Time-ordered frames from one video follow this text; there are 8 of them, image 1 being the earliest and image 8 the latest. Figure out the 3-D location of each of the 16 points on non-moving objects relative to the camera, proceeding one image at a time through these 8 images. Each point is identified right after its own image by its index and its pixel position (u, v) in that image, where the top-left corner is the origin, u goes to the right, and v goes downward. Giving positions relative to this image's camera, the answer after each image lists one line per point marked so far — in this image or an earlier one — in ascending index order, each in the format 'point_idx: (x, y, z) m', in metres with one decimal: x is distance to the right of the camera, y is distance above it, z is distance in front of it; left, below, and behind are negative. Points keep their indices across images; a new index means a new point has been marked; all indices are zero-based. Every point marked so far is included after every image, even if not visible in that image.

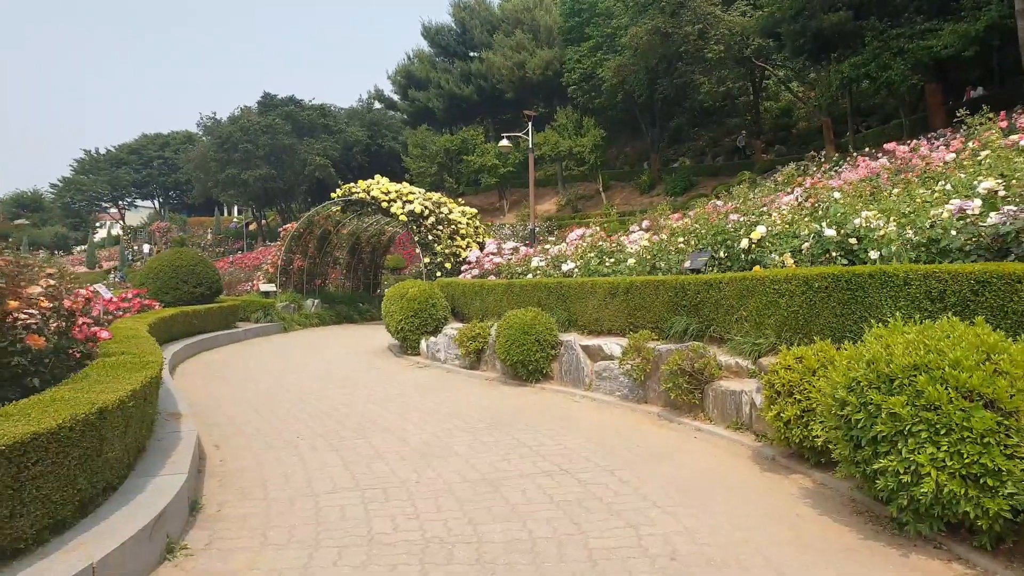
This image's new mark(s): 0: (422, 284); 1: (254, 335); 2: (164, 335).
0: (-1.2, 0.0, +10.4) m
1: (-4.9, -0.9, +15.0) m
2: (-4.7, -0.6, +10.9) m
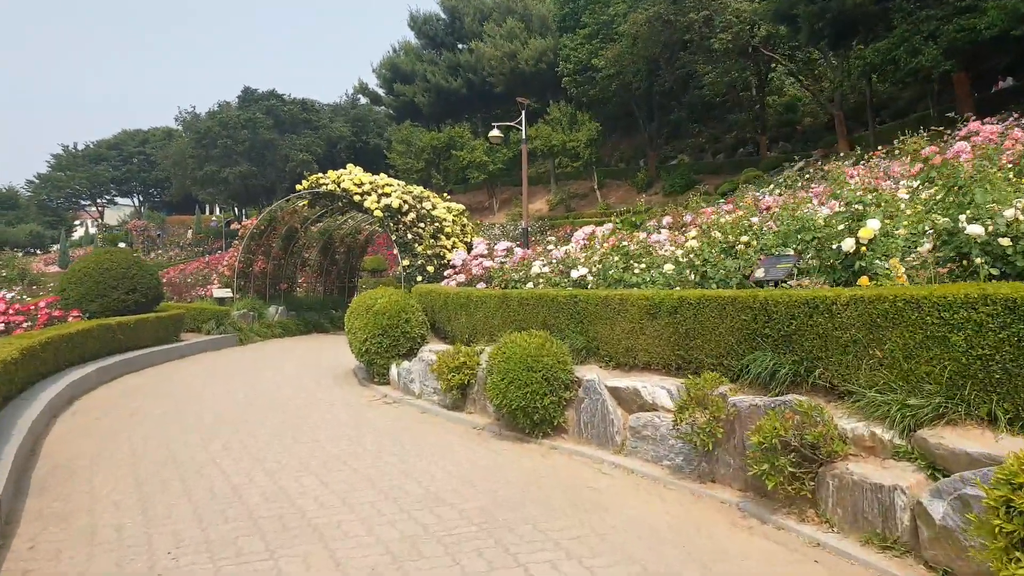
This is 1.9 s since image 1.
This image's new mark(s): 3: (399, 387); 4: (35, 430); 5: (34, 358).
0: (-1.2, -0.1, +8.3) m
1: (-5.0, -0.9, +12.8) m
2: (-4.8, -0.7, +8.8) m
3: (-1.1, -1.0, +7.8) m
4: (-3.6, -1.0, +6.2) m
5: (-4.4, -0.6, +7.4) m
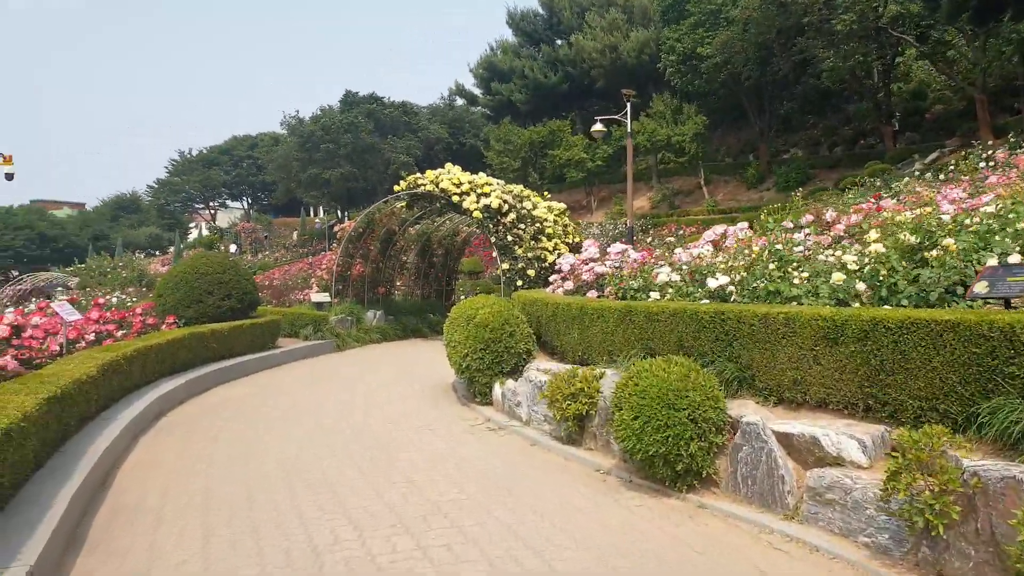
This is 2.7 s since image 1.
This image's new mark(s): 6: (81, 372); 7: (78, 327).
0: (-0.1, -0.2, +7.4) m
1: (-3.3, -1.0, +12.3) m
2: (-3.6, -0.8, +8.3) m
3: (-0.1, -1.1, +6.9) m
4: (-2.8, -1.1, +5.6) m
5: (-3.4, -0.7, +6.9) m
6: (-3.0, -0.6, +5.6) m
7: (-4.2, -0.4, +7.6) m
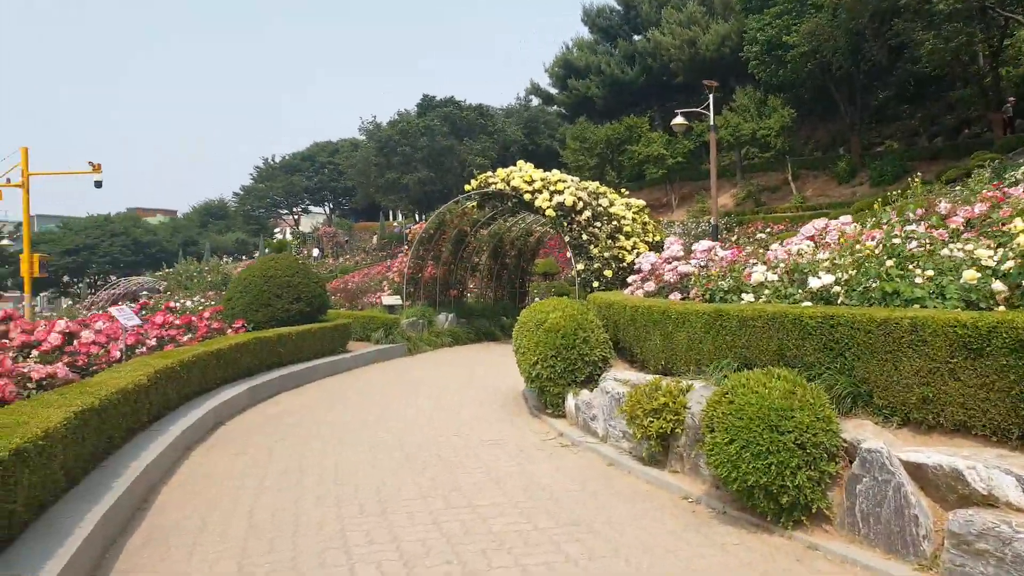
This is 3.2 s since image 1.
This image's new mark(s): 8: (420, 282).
0: (+0.5, -0.2, +6.8) m
1: (-2.2, -1.1, +12.0) m
2: (-2.9, -0.8, +8.0) m
3: (+0.5, -1.1, +6.3) m
4: (-2.3, -1.1, +5.2) m
5: (-2.8, -0.7, +6.6) m
6: (-2.5, -0.6, +5.3) m
7: (-3.5, -0.4, +7.4) m
8: (-1.8, +0.1, +15.5) m
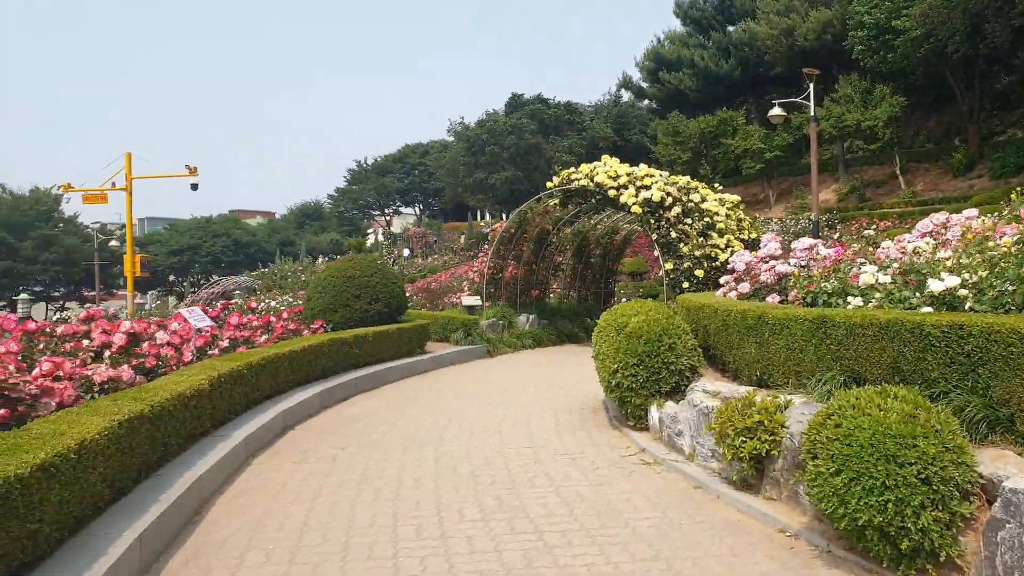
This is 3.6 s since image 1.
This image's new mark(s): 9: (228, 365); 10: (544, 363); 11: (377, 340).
0: (+1.1, -0.2, +6.3) m
1: (-1.0, -1.1, +11.7) m
2: (-2.1, -0.8, +7.9) m
3: (+1.1, -1.1, +5.8) m
4: (-1.8, -1.1, +5.0) m
5: (-2.1, -0.7, +6.5) m
6: (-2.1, -0.6, +5.1) m
7: (-2.8, -0.4, +7.3) m
8: (-0.2, +0.1, +15.2) m
9: (-2.2, -0.6, +6.1) m
10: (+0.5, -1.2, +12.2) m
11: (-1.7, -0.7, +9.9) m
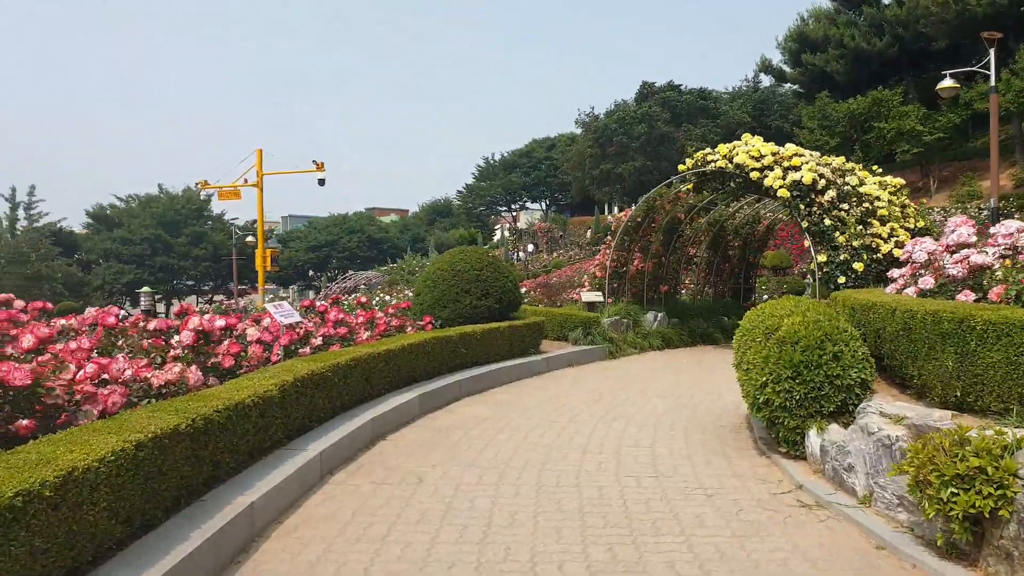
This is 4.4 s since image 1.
0: (+1.9, -0.1, +5.1) m
1: (+0.7, -1.0, +10.8) m
2: (-1.0, -0.8, +7.2) m
3: (+1.8, -1.1, +4.6) m
4: (-1.2, -1.1, +4.3) m
5: (-1.3, -0.7, +5.8) m
6: (-1.4, -0.6, +4.5) m
7: (-1.8, -0.4, +6.7) m
8: (+2.0, +0.2, +14.1) m
9: (-1.4, -0.5, +5.4) m
10: (+2.3, -1.1, +11.1) m
11: (-0.3, -0.6, +9.1) m
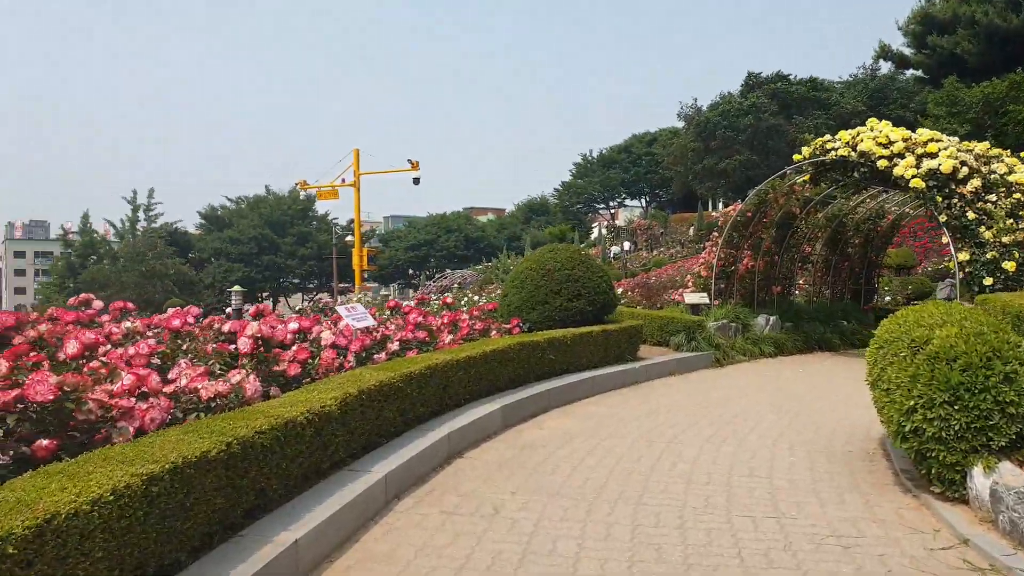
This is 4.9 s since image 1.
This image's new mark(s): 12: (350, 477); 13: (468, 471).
0: (+2.4, -0.2, +4.2) m
1: (+1.9, -1.0, +10.0) m
2: (-0.2, -0.8, +6.6) m
3: (+2.2, -1.1, +3.7) m
4: (-0.8, -1.1, +3.8) m
5: (-0.7, -0.7, +5.2) m
6: (-1.0, -0.6, +4.0) m
7: (-1.1, -0.4, +6.3) m
8: (+3.7, +0.2, +13.1) m
9: (-0.8, -0.5, +4.9) m
10: (+3.5, -1.1, +10.0) m
11: (+0.7, -0.6, +8.4) m
12: (-0.8, -1.0, +4.1) m
13: (-0.3, -1.2, +5.0) m
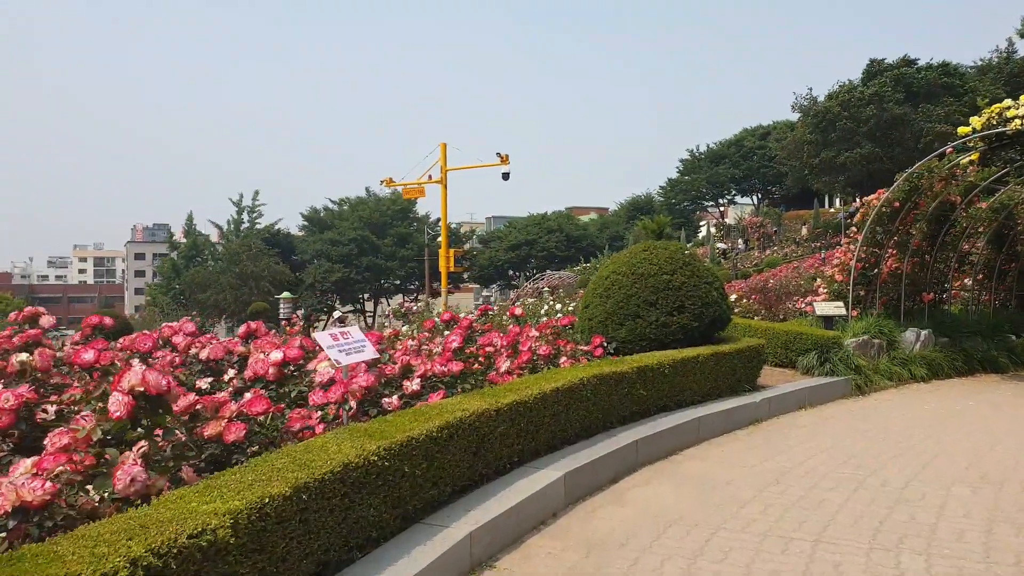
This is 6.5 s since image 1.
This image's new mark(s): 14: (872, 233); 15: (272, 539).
0: (+2.5, -0.3, +2.0) m
1: (+2.8, -1.1, +7.8) m
2: (+0.2, -0.9, +4.7) m
3: (+2.3, -1.2, +1.5) m
4: (-0.7, -1.2, +2.0) m
5: (-0.4, -0.8, +3.4) m
6: (-0.9, -0.7, +2.2) m
7: (-0.7, -0.5, +4.5) m
8: (+4.9, +0.1, +10.7) m
9: (-0.6, -0.6, +3.1) m
10: (+4.3, -1.2, +7.7) m
11: (+1.4, -0.7, +6.4) m
12: (-0.8, -1.1, +2.3) m
13: (-0.1, -1.2, +3.2) m
14: (+4.8, +0.7, +10.5) m
15: (-0.8, -0.8, +2.5) m
